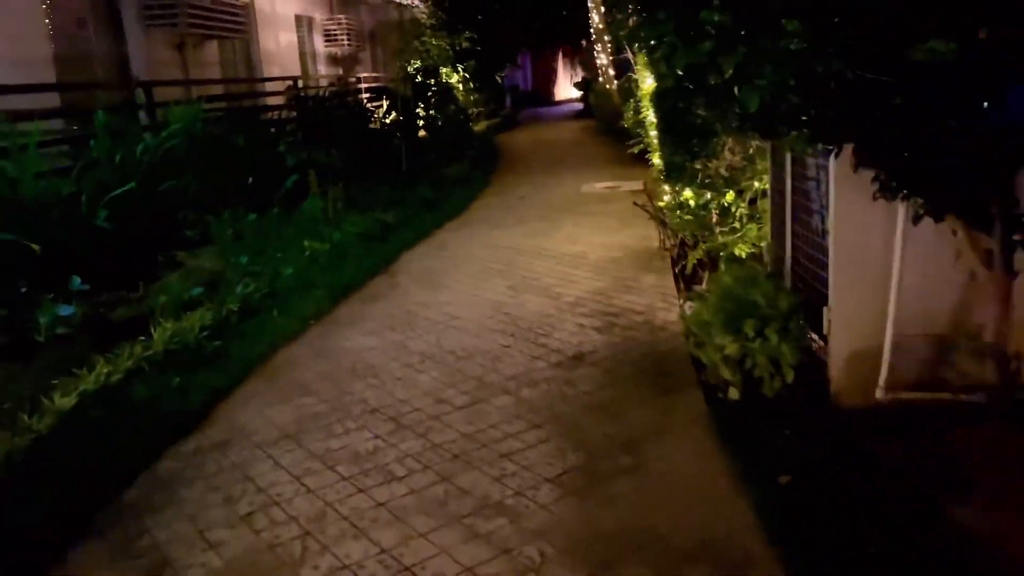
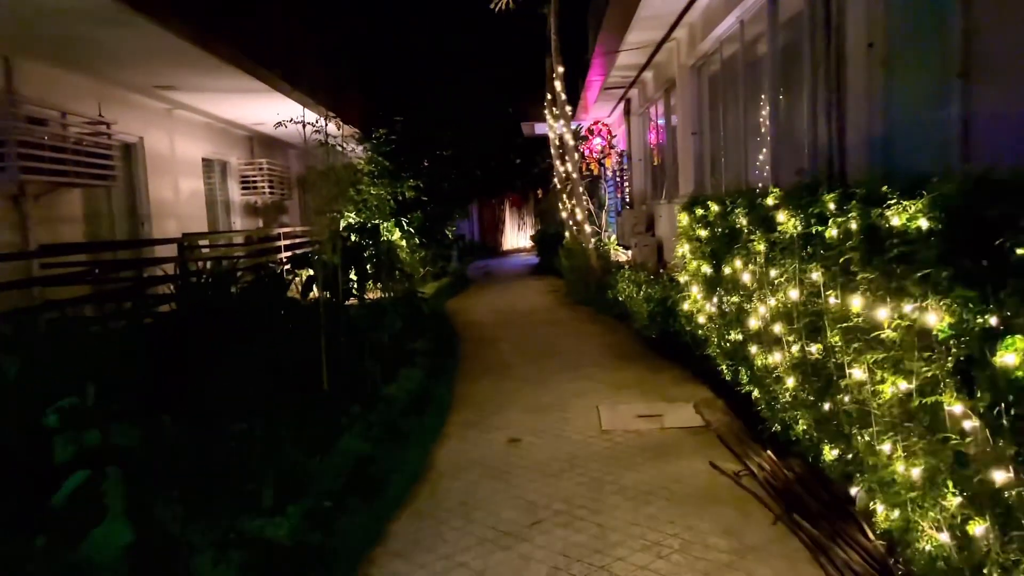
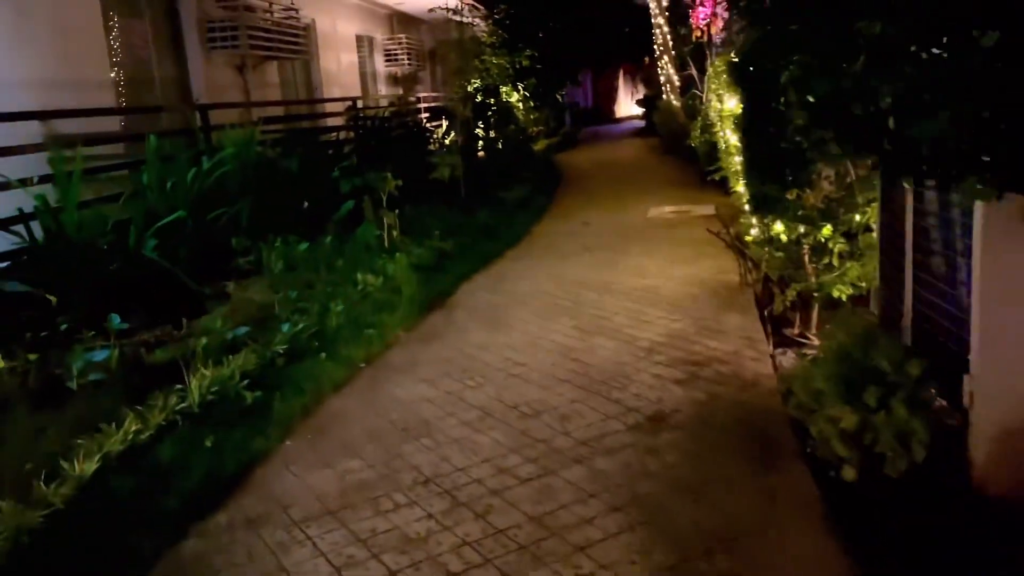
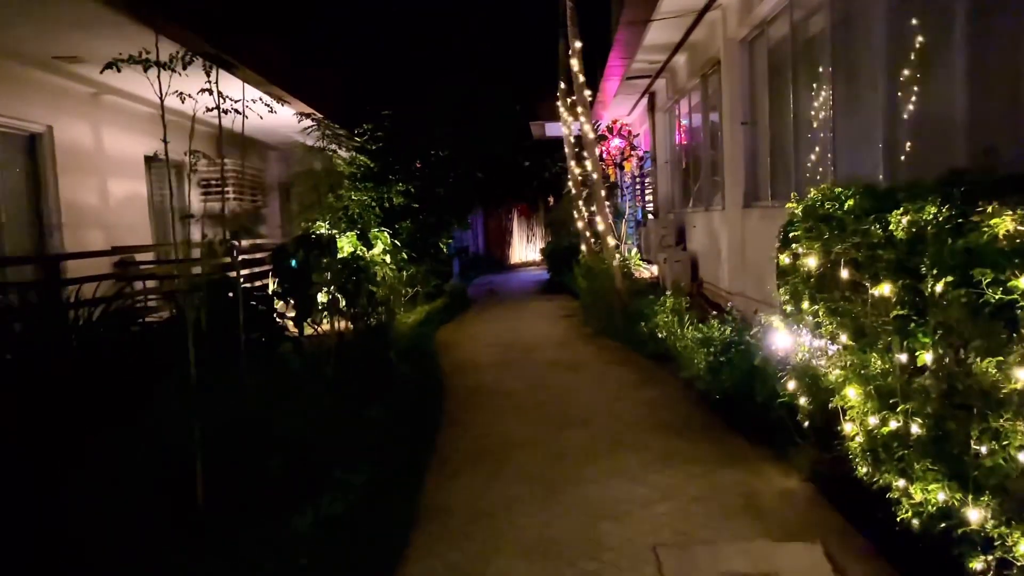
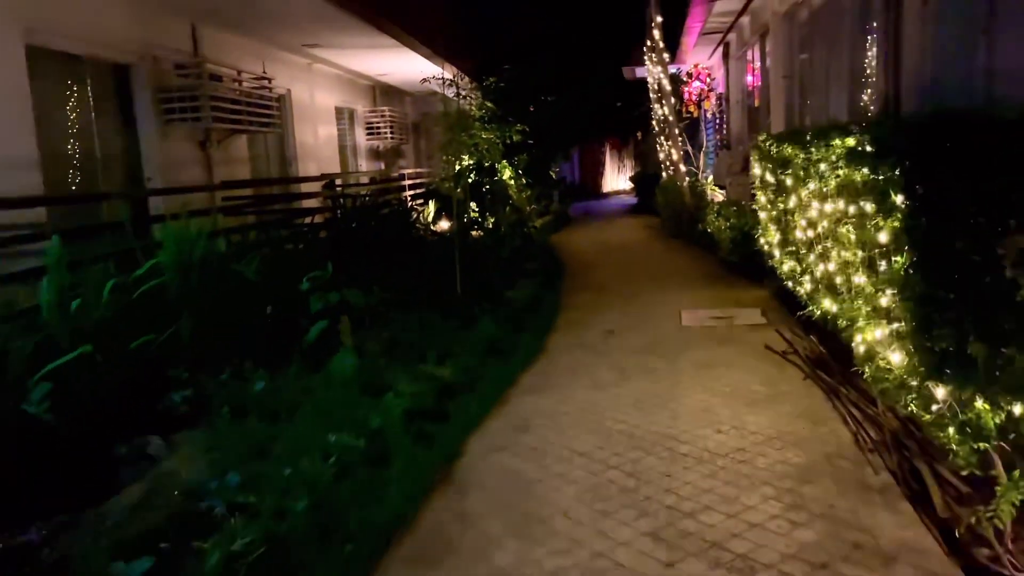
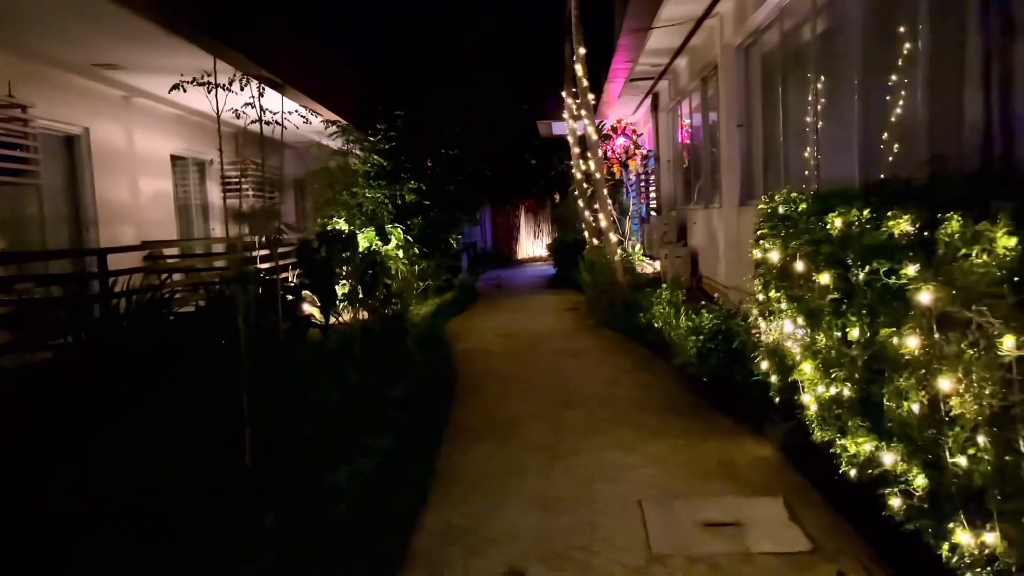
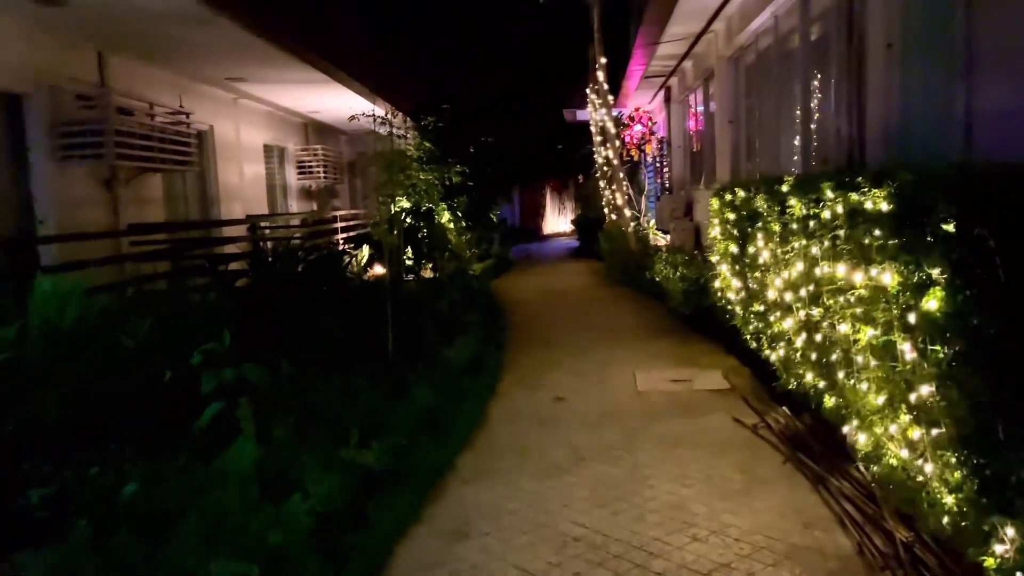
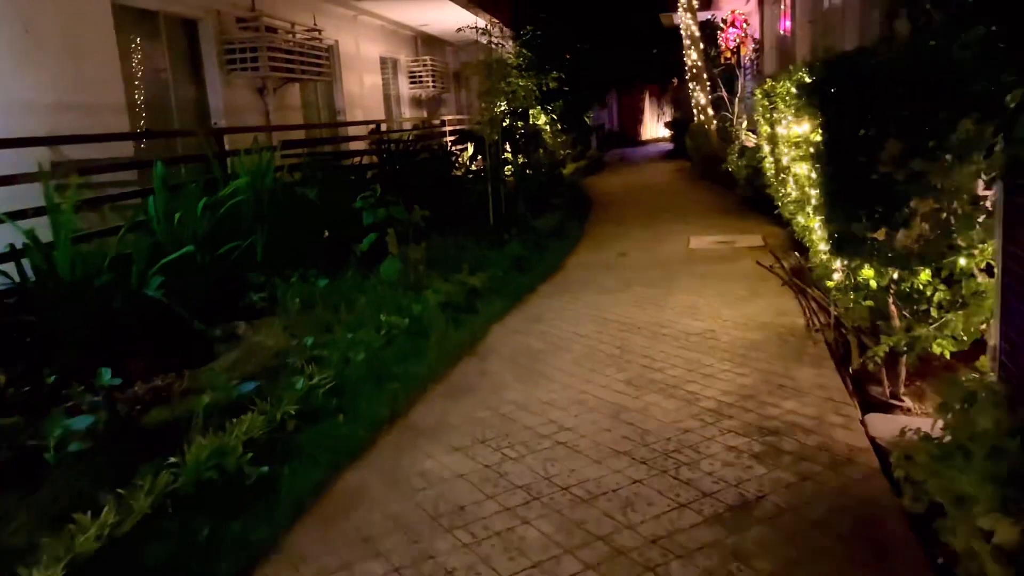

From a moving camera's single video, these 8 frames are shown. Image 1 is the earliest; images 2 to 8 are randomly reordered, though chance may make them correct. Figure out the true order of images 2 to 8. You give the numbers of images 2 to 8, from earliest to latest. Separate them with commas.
3, 8, 5, 7, 2, 6, 4
